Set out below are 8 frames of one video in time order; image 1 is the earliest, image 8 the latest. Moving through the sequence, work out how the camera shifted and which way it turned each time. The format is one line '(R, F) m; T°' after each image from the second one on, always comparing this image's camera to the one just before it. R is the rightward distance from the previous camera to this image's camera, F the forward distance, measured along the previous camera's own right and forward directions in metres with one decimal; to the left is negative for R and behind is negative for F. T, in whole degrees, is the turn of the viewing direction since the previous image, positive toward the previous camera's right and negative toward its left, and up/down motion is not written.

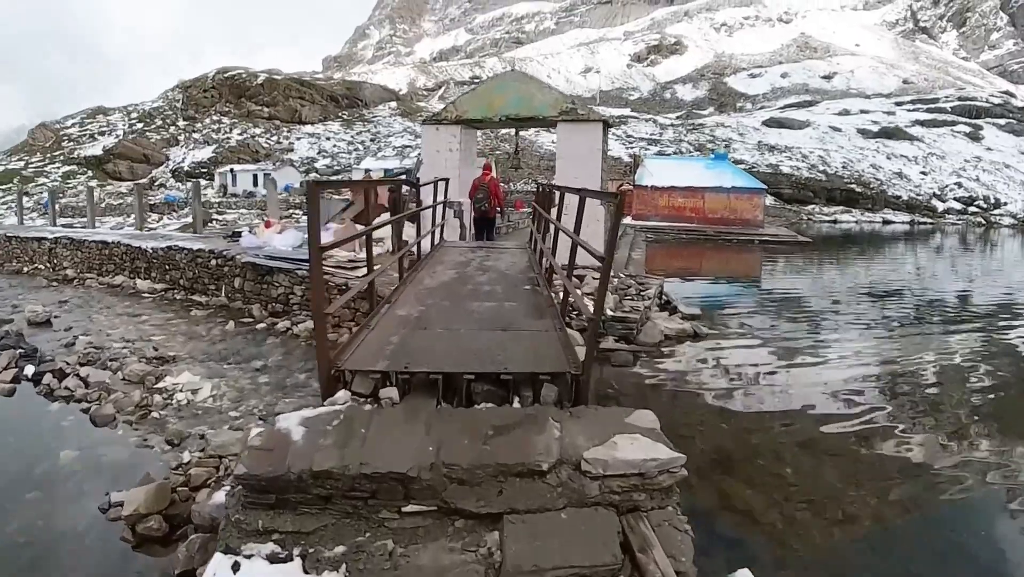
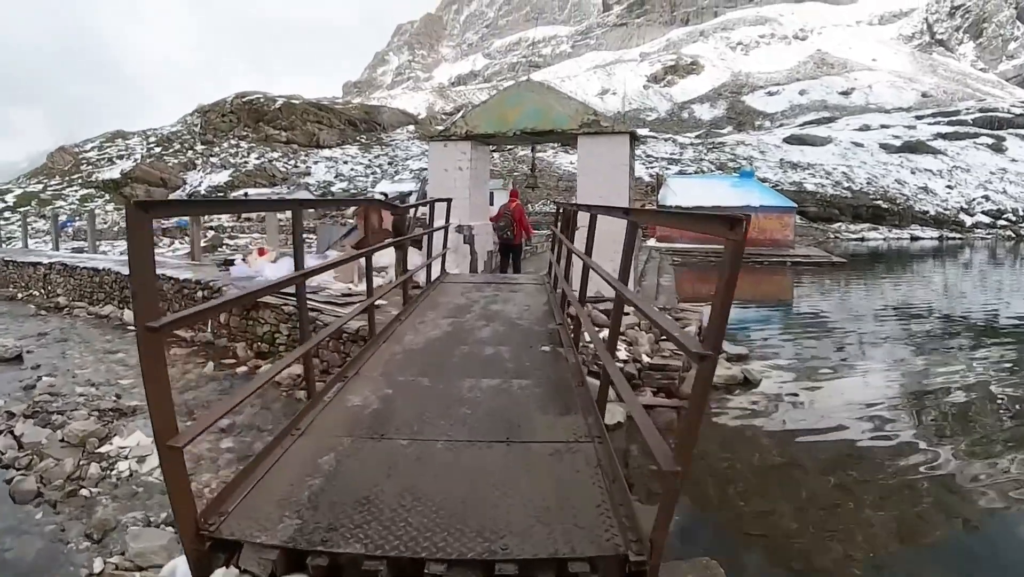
(0.0, +1.2) m; -1°
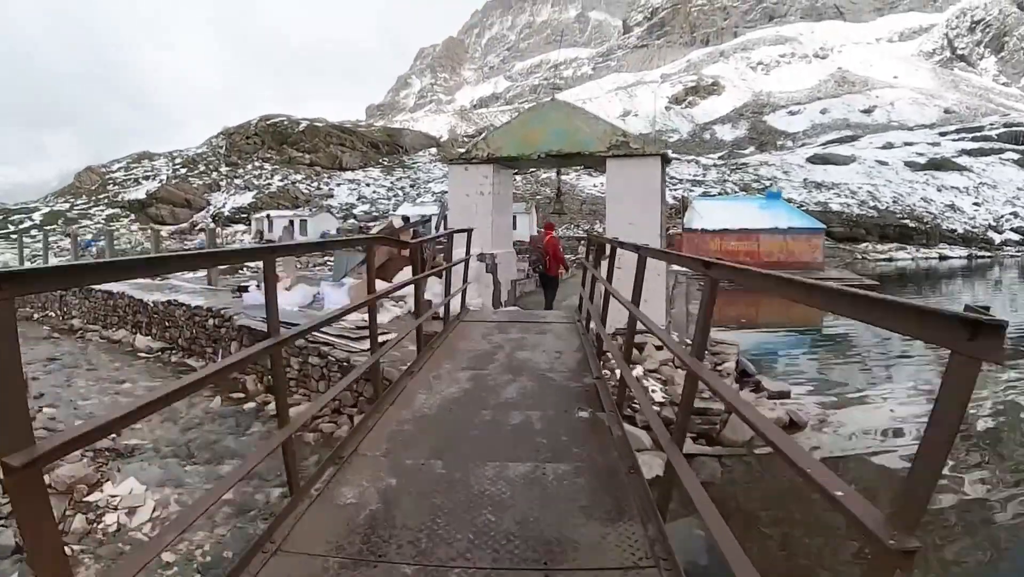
(0.0, +0.5) m; -2°
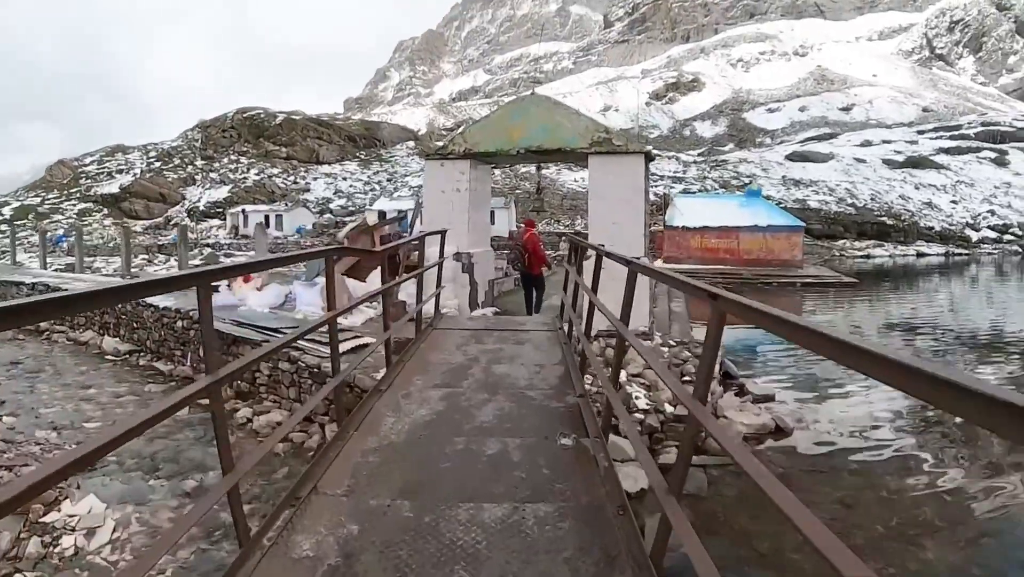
(0.0, +0.2) m; +2°
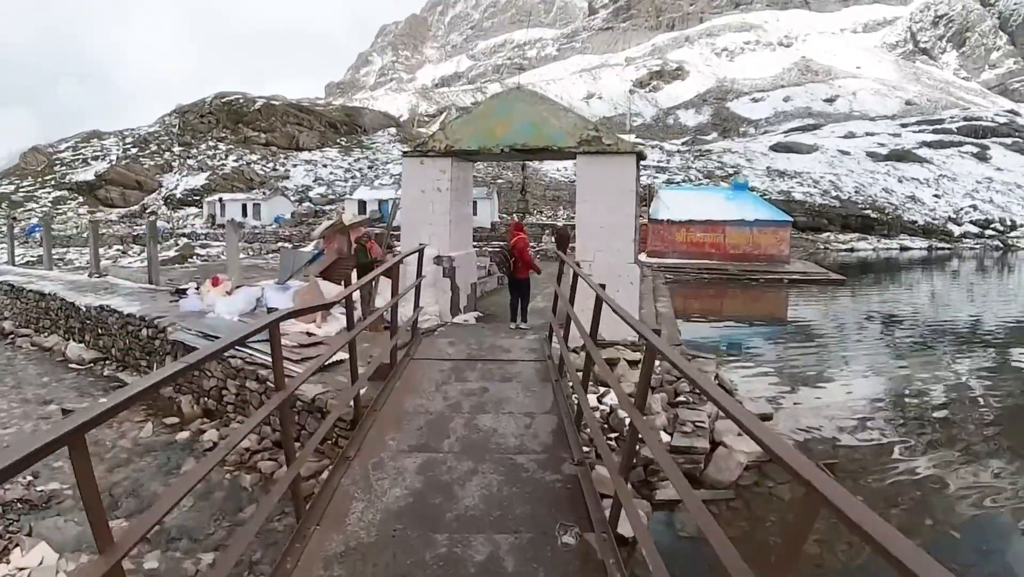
(0.0, +0.4) m; +1°
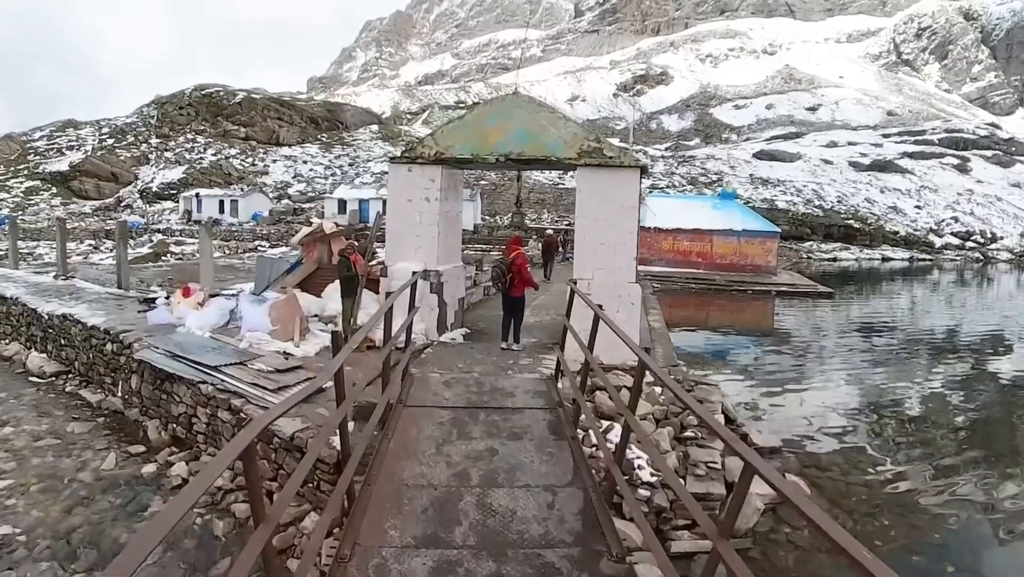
(-0.1, +0.5) m; +2°
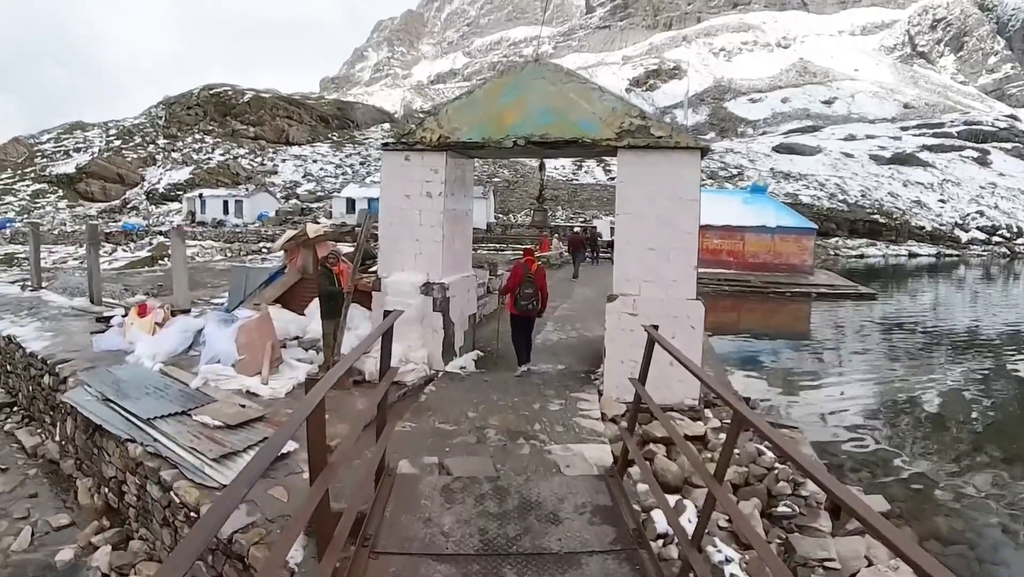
(-0.1, +1.6) m; -1°
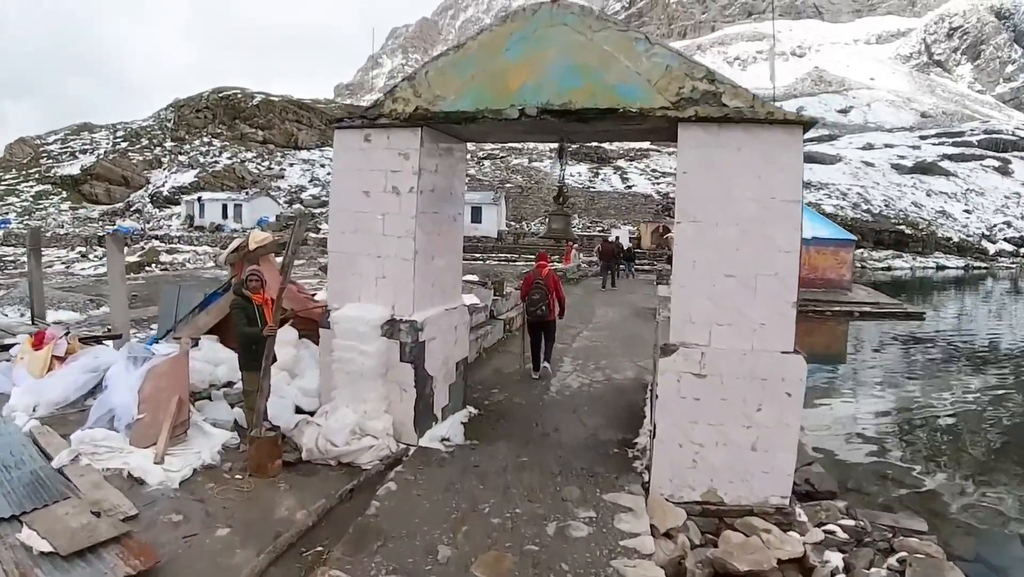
(0.0, +1.7) m; -1°
